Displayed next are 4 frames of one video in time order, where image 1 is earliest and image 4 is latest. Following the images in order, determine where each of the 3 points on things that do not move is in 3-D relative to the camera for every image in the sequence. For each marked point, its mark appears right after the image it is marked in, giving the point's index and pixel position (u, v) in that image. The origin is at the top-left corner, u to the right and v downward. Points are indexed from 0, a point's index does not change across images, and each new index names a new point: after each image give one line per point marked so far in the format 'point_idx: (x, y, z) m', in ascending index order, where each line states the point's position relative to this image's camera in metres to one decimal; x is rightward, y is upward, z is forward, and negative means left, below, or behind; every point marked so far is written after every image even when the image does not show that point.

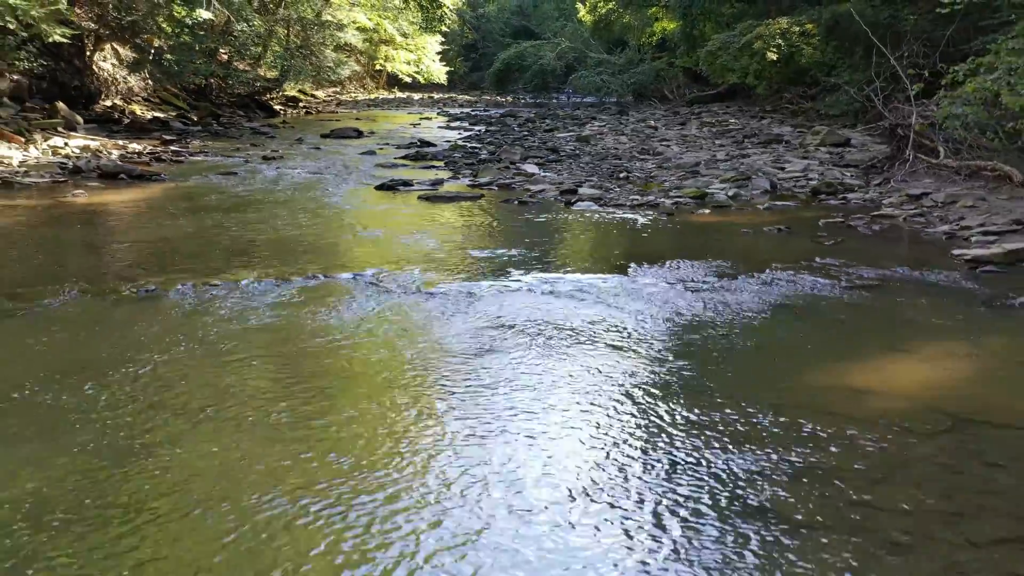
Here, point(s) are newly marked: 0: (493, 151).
0: (-0.2, +1.7, +14.8) m
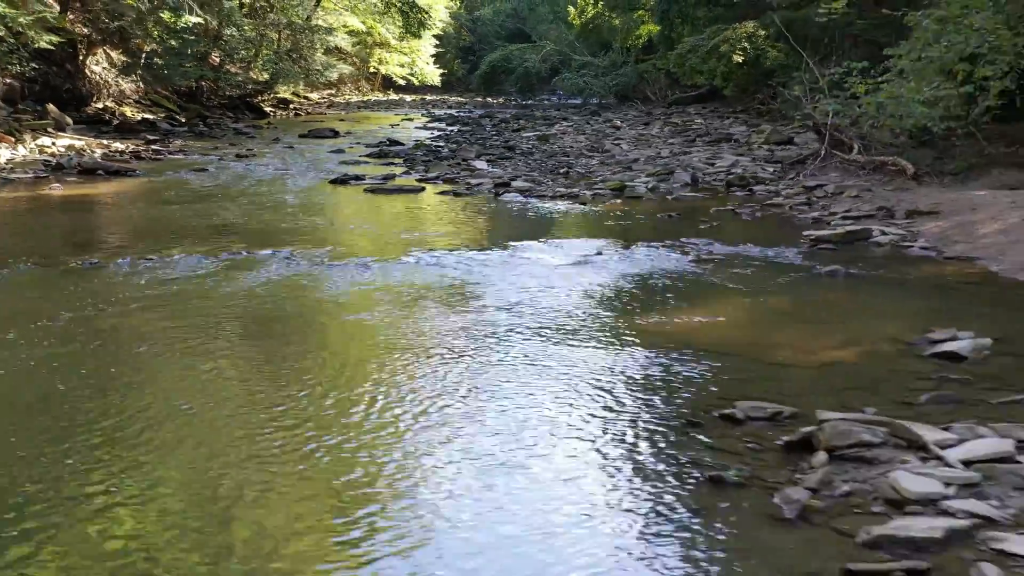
0: (-0.8, +1.8, +15.7) m
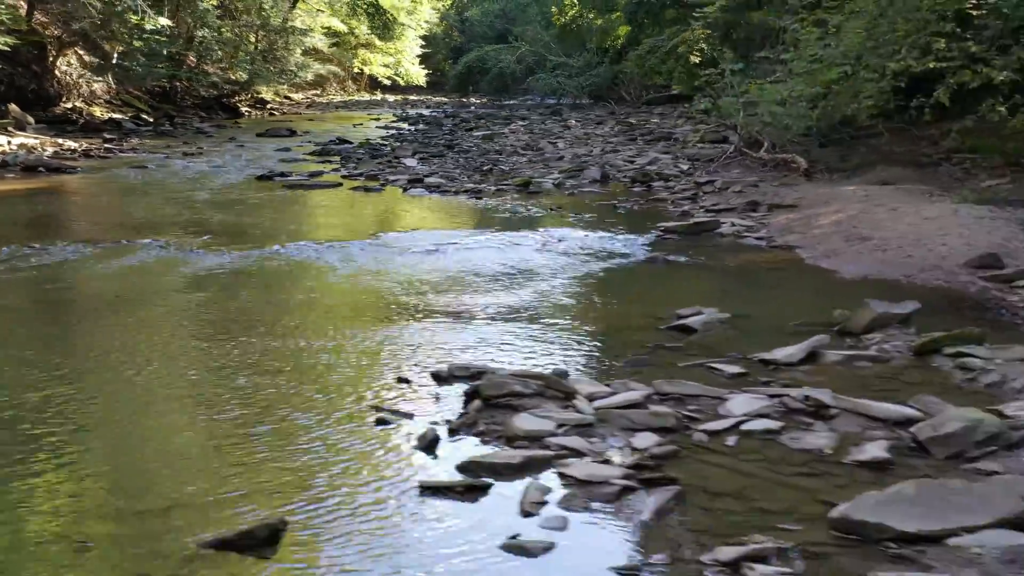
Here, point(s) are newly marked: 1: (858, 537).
0: (-1.6, +1.9, +16.2) m
1: (+0.7, -0.5, +2.5) m
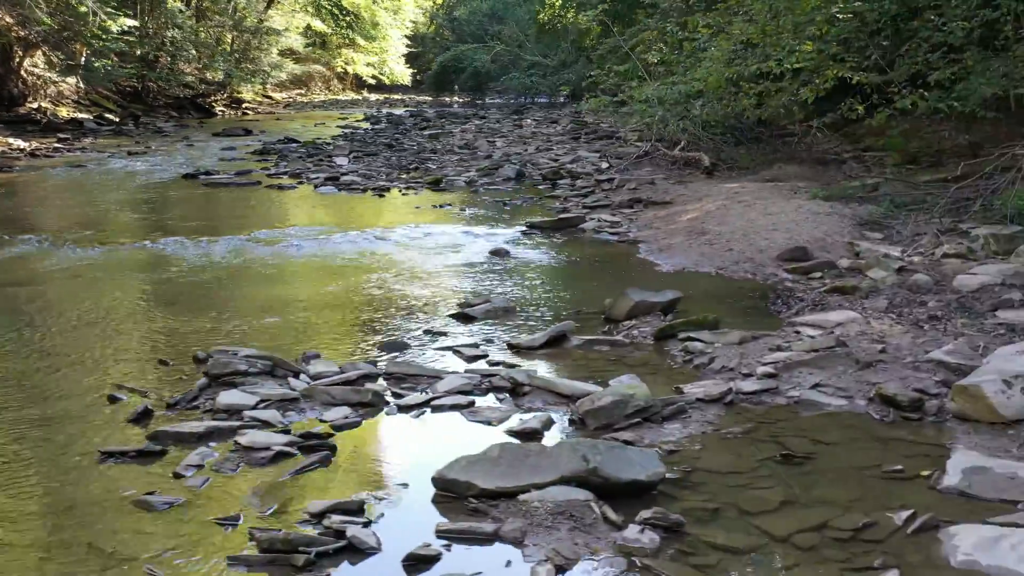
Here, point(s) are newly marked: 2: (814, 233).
0: (-2.4, +2.0, +16.5) m
1: (-0.1, -0.5, +2.8) m
2: (+1.7, +0.3, +6.7) m
